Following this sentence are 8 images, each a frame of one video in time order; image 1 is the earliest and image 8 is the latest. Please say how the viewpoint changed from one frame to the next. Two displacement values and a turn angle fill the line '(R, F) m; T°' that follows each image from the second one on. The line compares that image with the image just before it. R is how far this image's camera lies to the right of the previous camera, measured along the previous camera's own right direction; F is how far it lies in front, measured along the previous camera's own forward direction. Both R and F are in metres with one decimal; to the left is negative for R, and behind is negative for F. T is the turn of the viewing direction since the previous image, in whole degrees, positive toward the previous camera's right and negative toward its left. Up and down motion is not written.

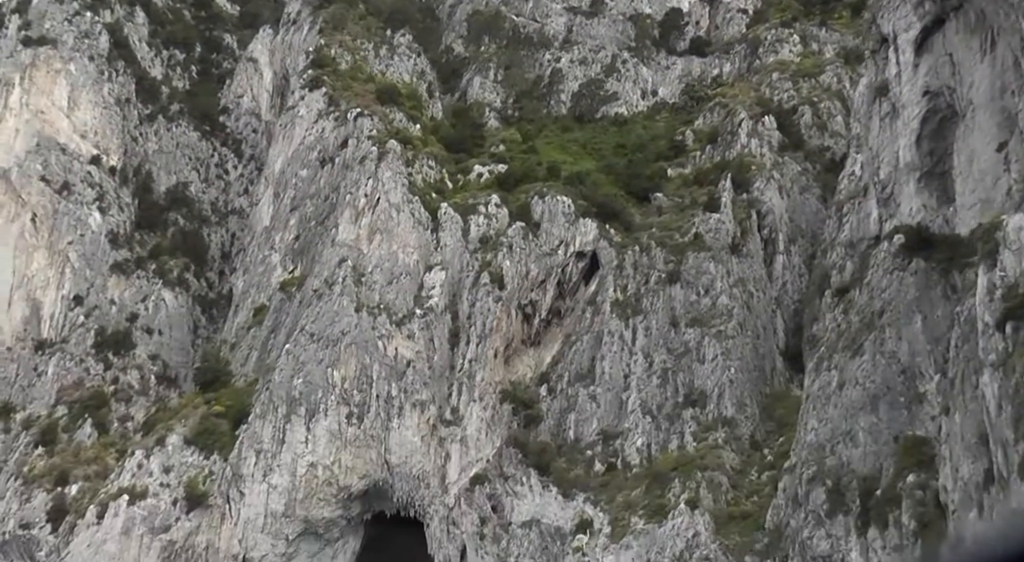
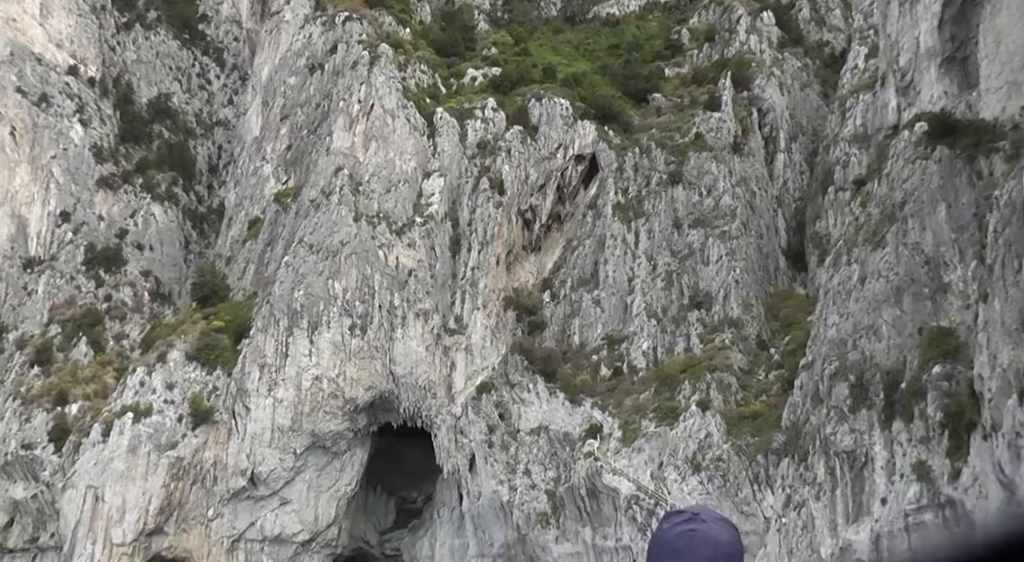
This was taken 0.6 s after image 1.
(-0.3, +0.8) m; 0°
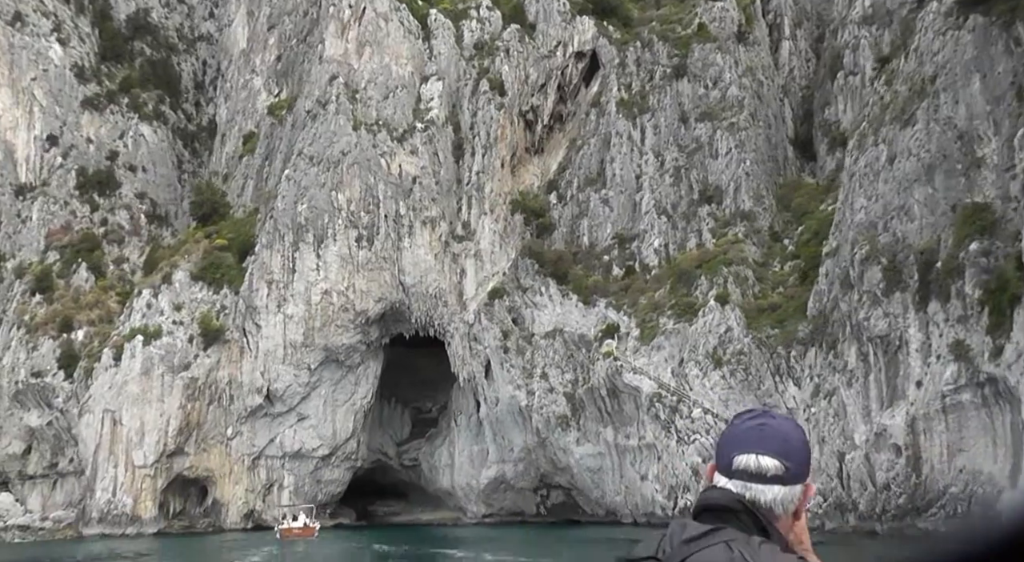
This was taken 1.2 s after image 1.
(-0.3, +0.6) m; 0°
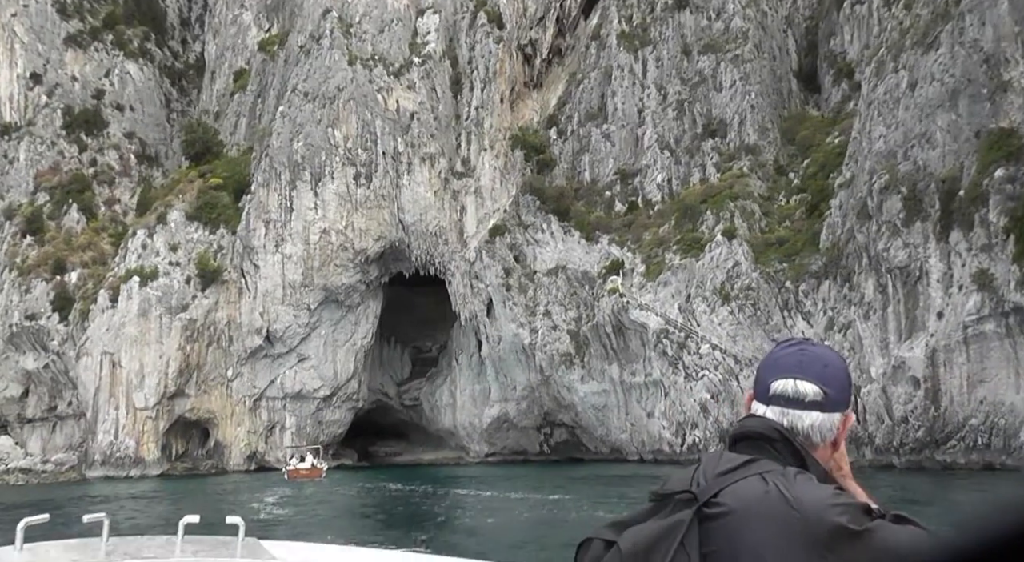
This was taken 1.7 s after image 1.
(-0.3, +0.4) m; +1°
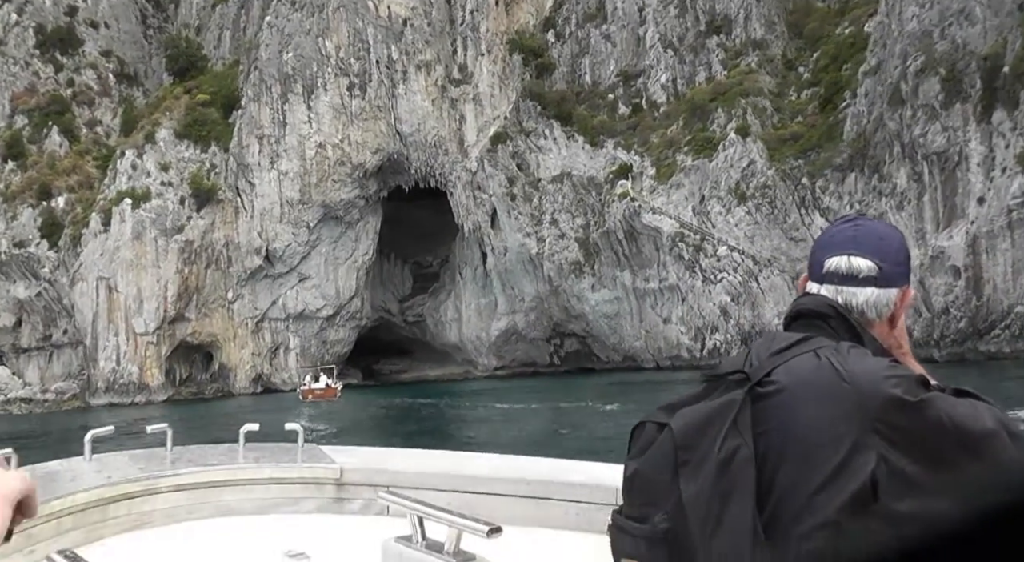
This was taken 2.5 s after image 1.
(-0.6, +0.5) m; +1°
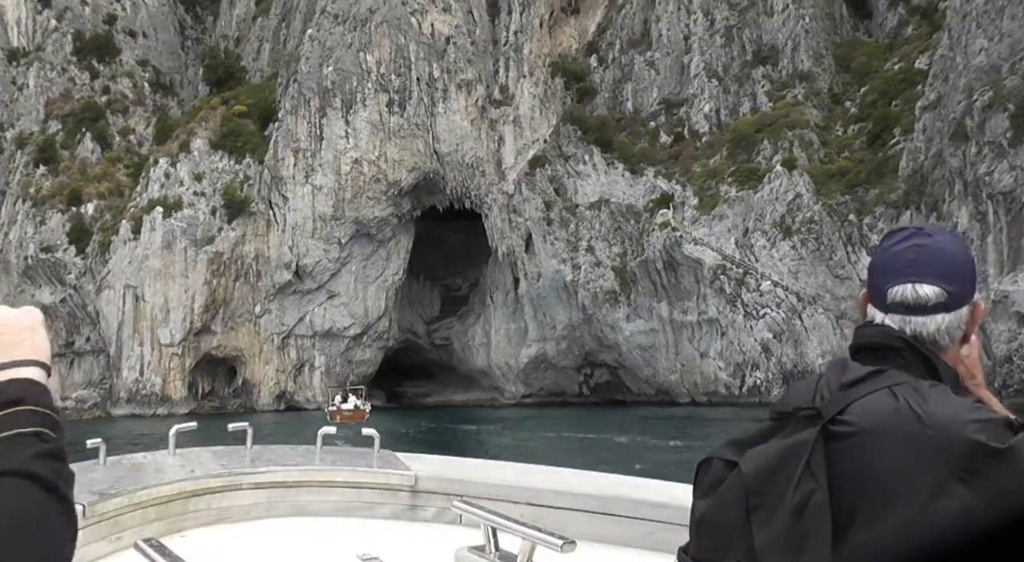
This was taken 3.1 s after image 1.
(-0.5, +0.5) m; -1°
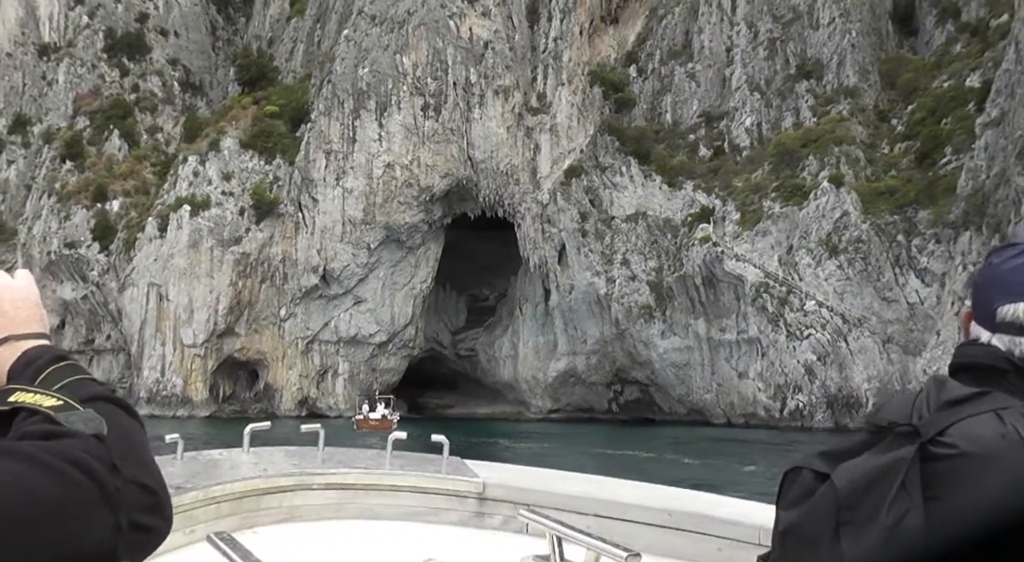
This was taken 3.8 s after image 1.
(-0.6, +0.5) m; -1°
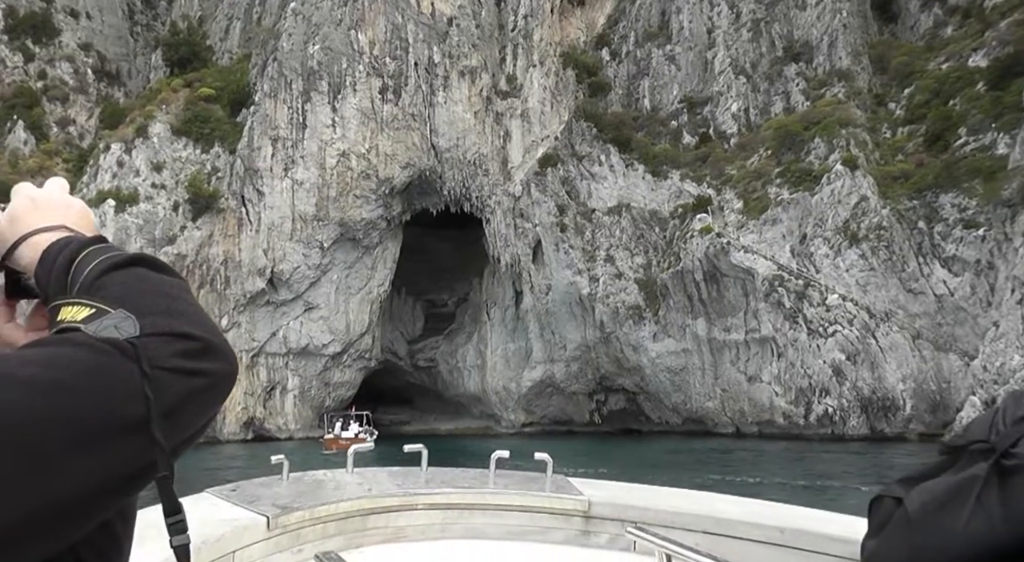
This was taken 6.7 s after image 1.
(-1.1, +2.2) m; +5°
